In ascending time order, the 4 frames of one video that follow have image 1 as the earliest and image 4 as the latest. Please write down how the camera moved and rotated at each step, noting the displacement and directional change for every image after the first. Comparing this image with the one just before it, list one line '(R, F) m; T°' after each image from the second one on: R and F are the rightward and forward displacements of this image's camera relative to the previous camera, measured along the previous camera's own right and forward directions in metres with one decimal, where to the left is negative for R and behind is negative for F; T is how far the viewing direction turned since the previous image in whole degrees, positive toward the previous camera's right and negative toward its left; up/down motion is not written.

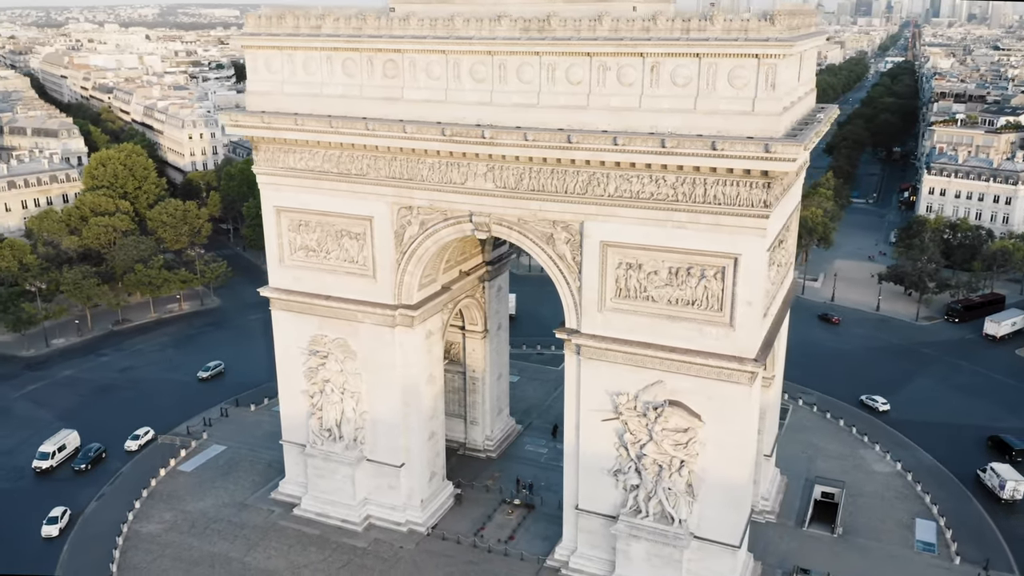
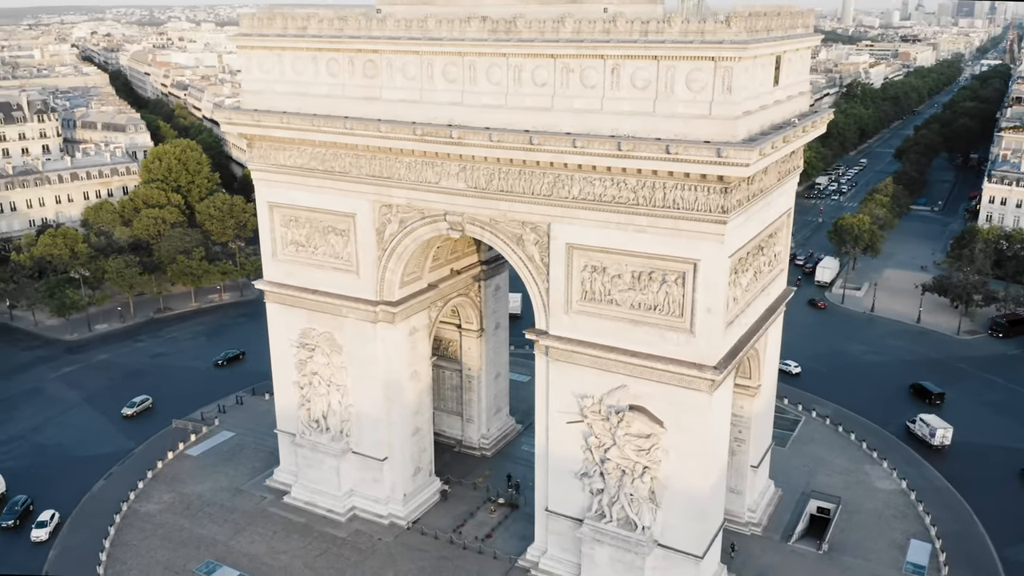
(+2.7, 0.0) m; -5°
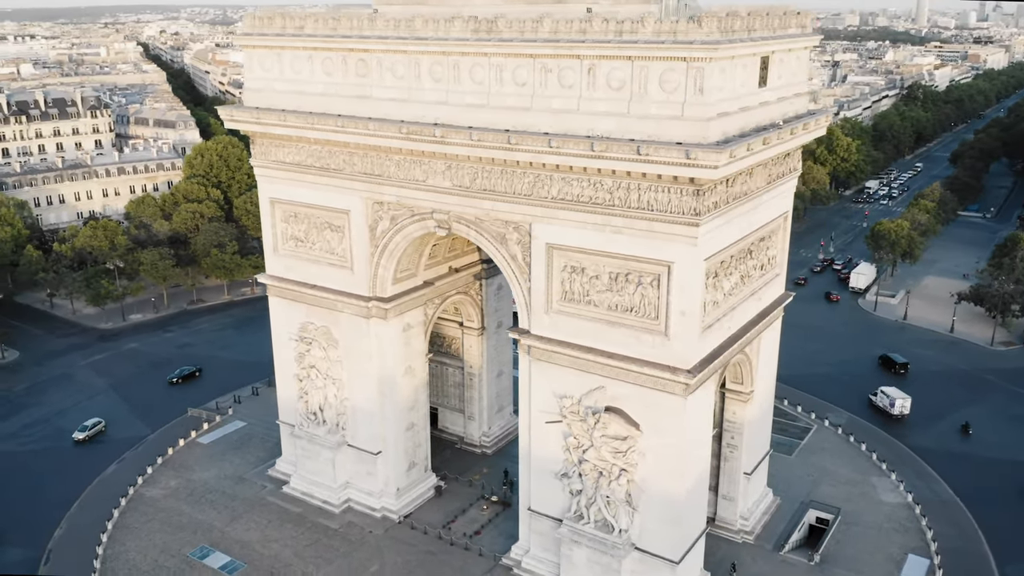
(+1.9, 0.0) m; -4°
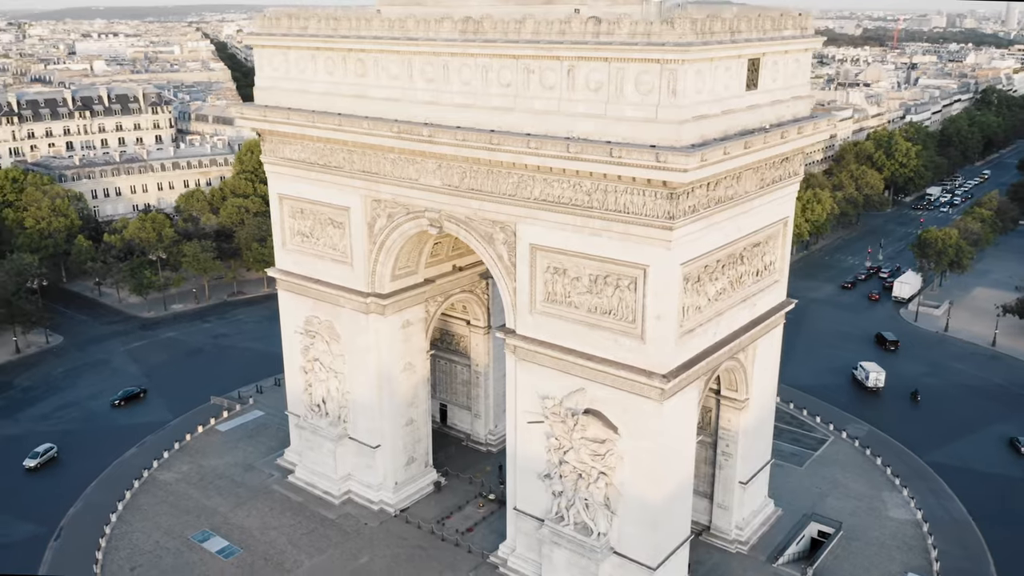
(+2.0, 0.0) m; -4°
